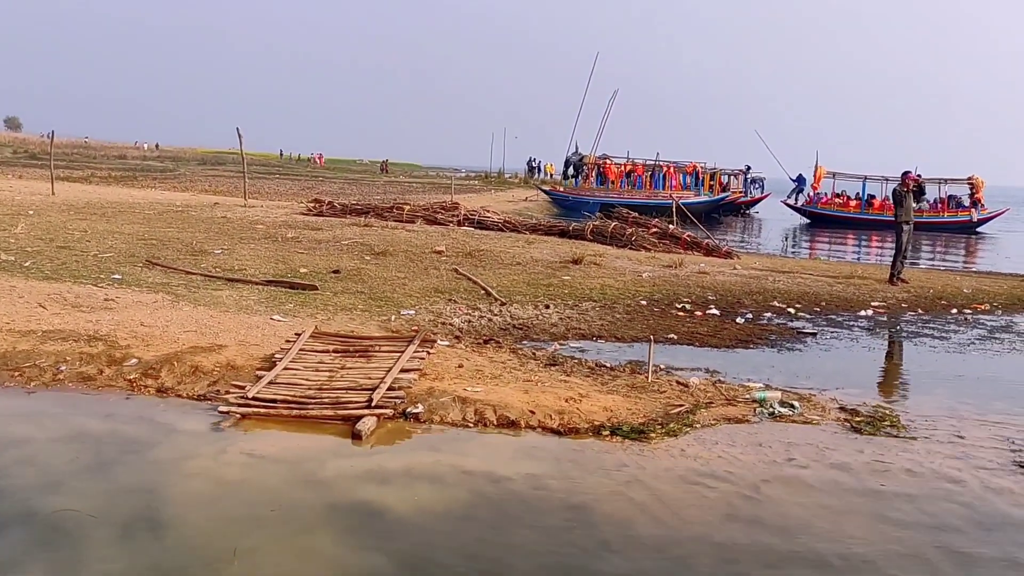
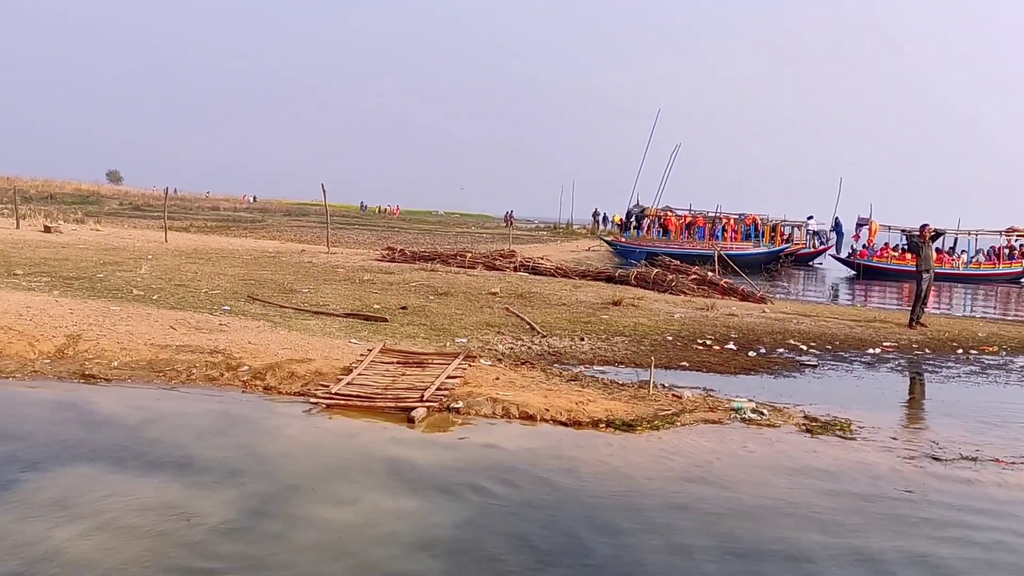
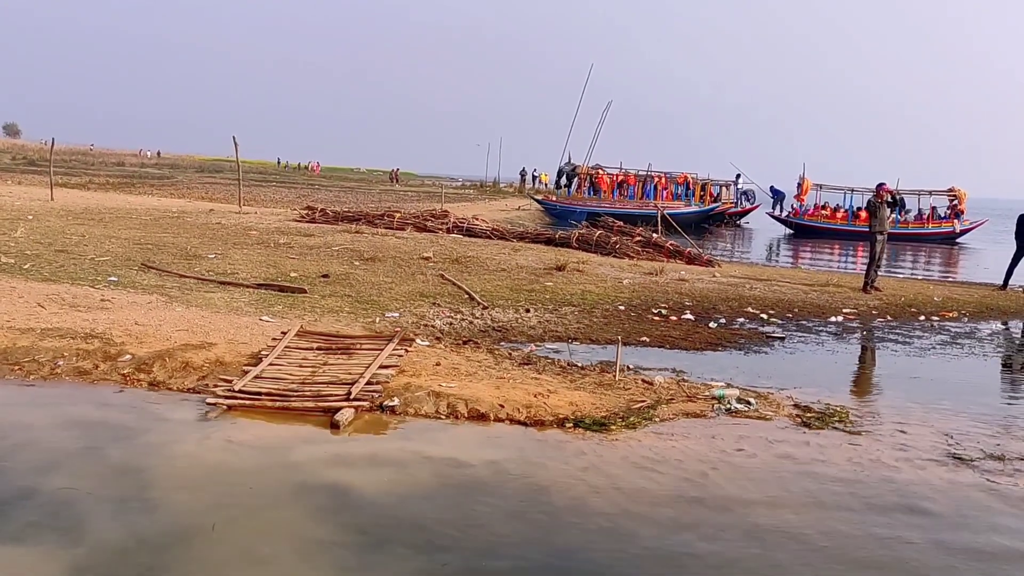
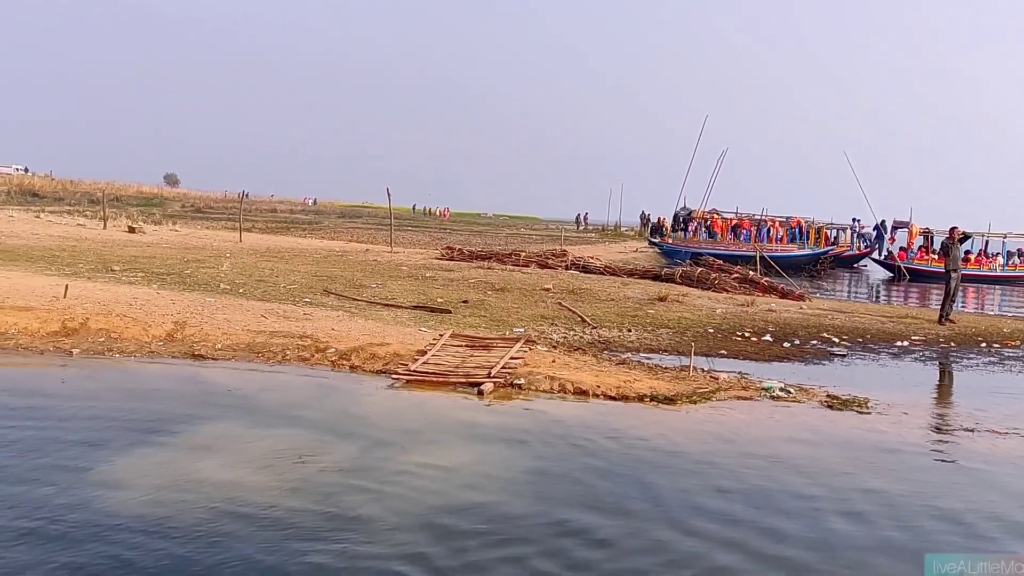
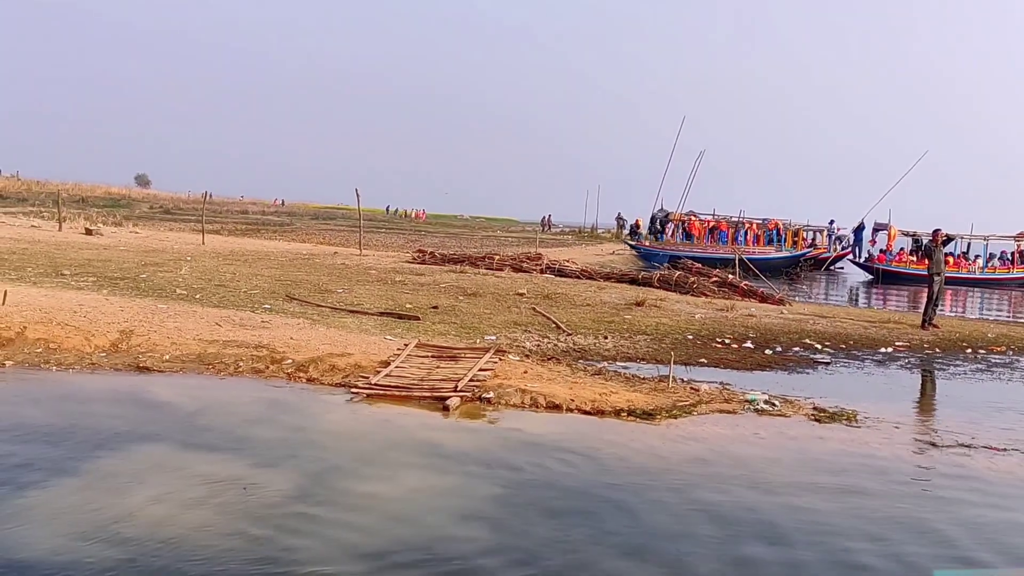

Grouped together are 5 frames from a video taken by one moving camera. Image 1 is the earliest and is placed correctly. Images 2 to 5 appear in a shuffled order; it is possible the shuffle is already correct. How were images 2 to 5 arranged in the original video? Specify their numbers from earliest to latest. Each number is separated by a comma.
3, 2, 5, 4
